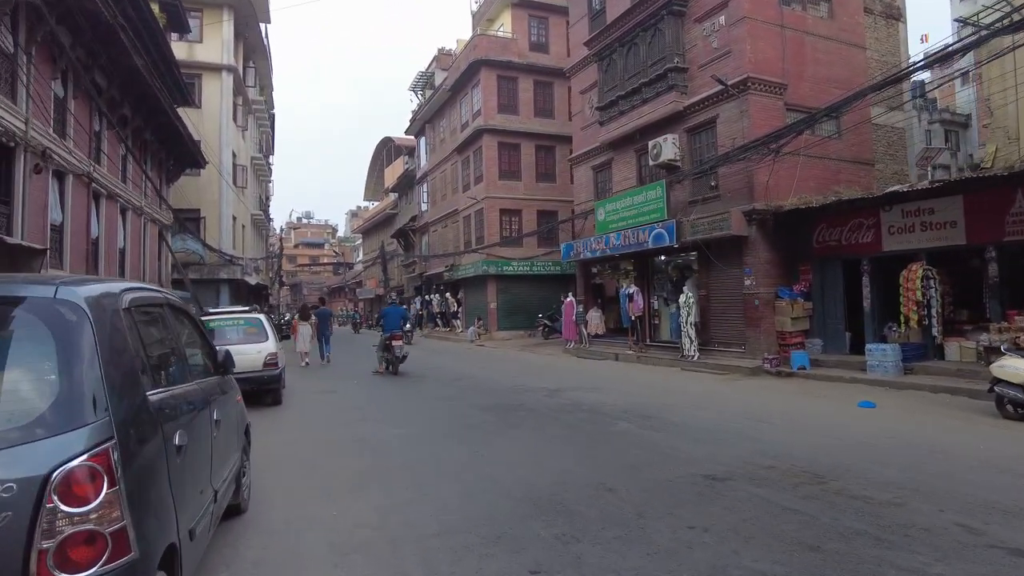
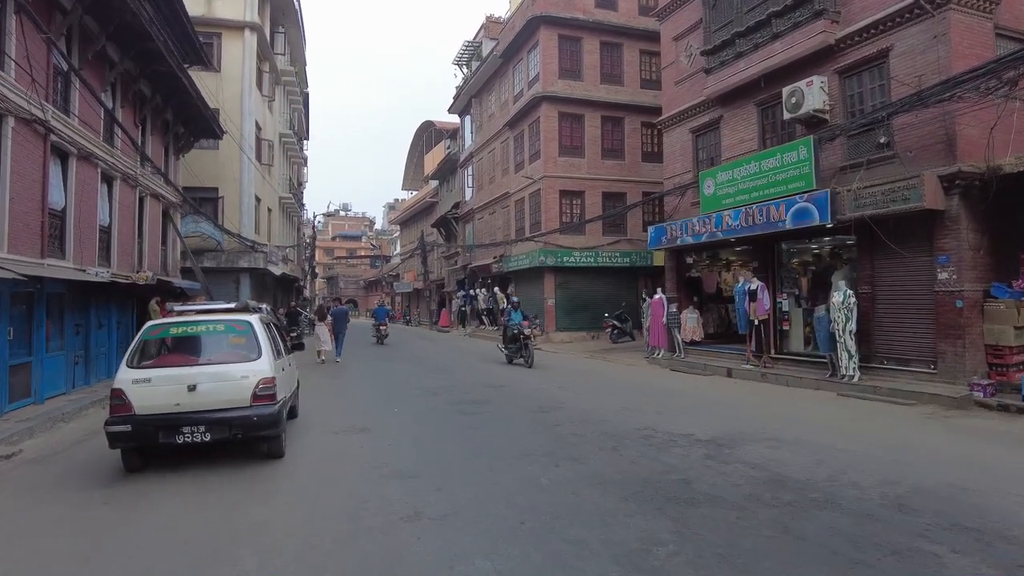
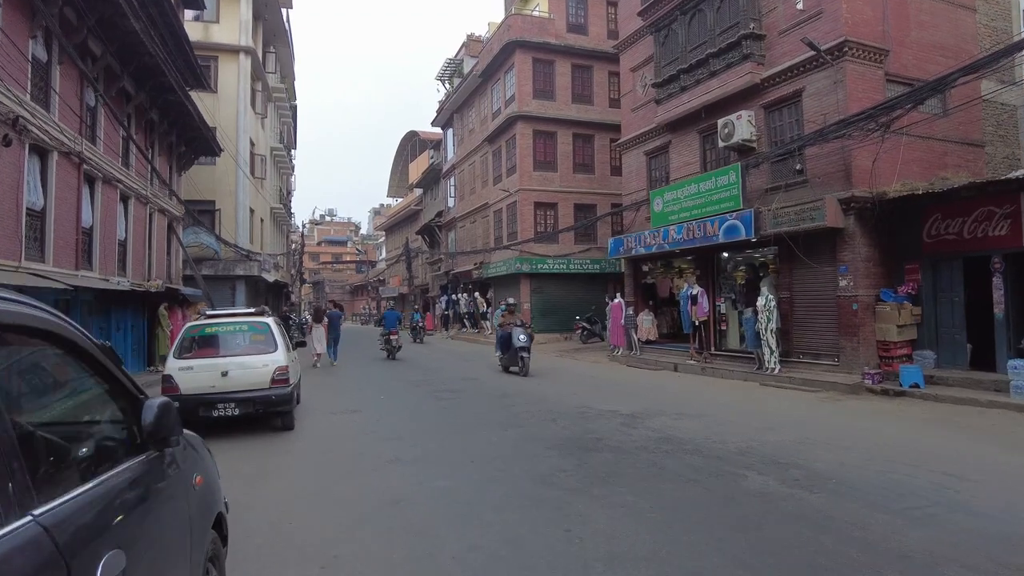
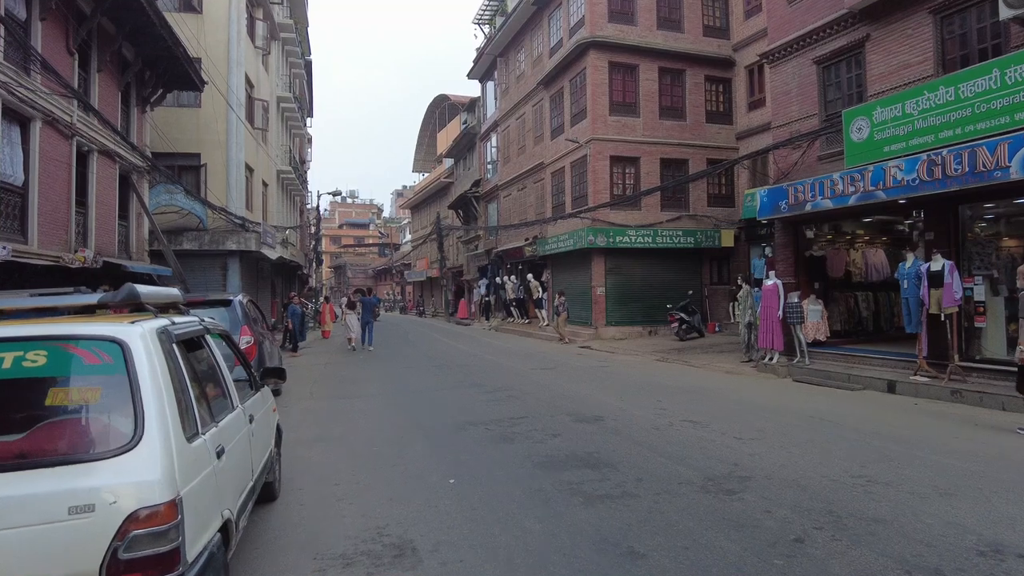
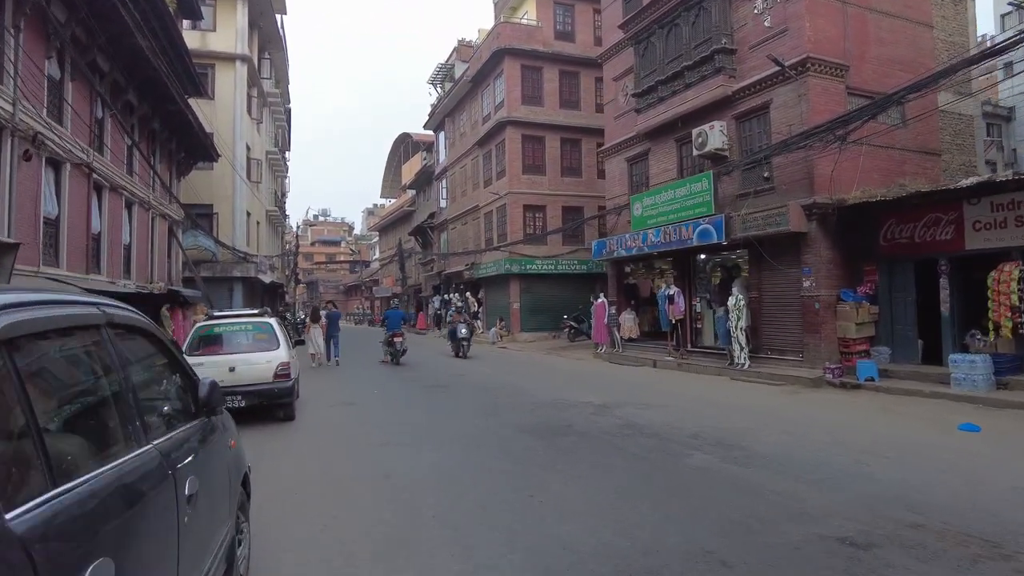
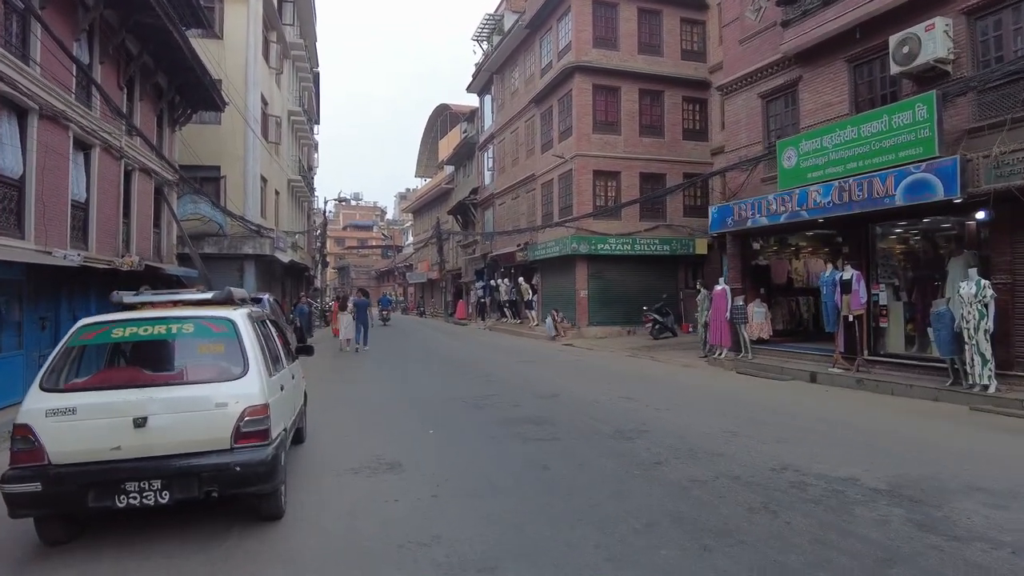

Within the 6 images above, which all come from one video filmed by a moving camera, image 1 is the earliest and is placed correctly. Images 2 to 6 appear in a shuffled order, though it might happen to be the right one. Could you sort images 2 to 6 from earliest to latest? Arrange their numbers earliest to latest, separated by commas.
5, 3, 2, 6, 4
